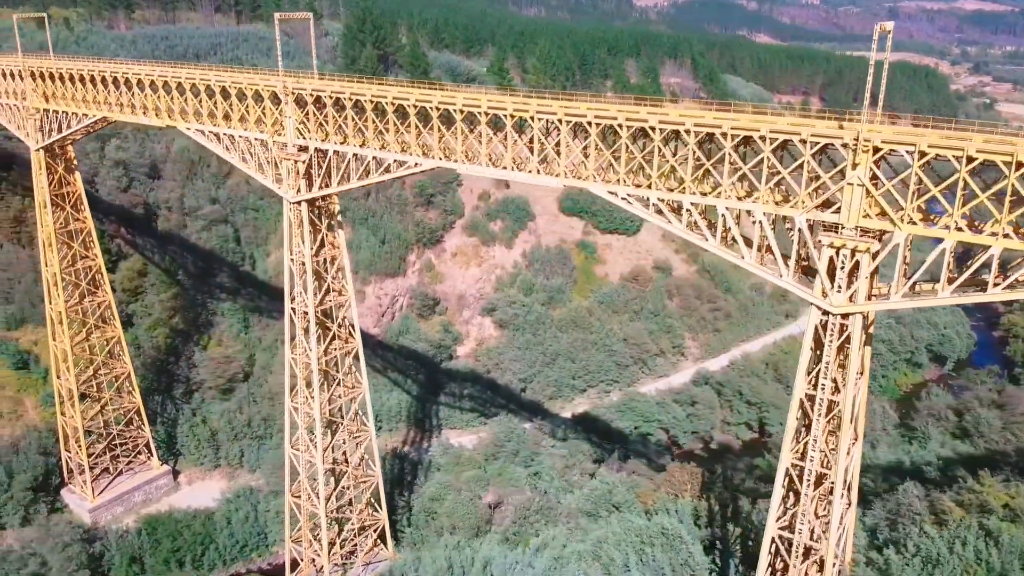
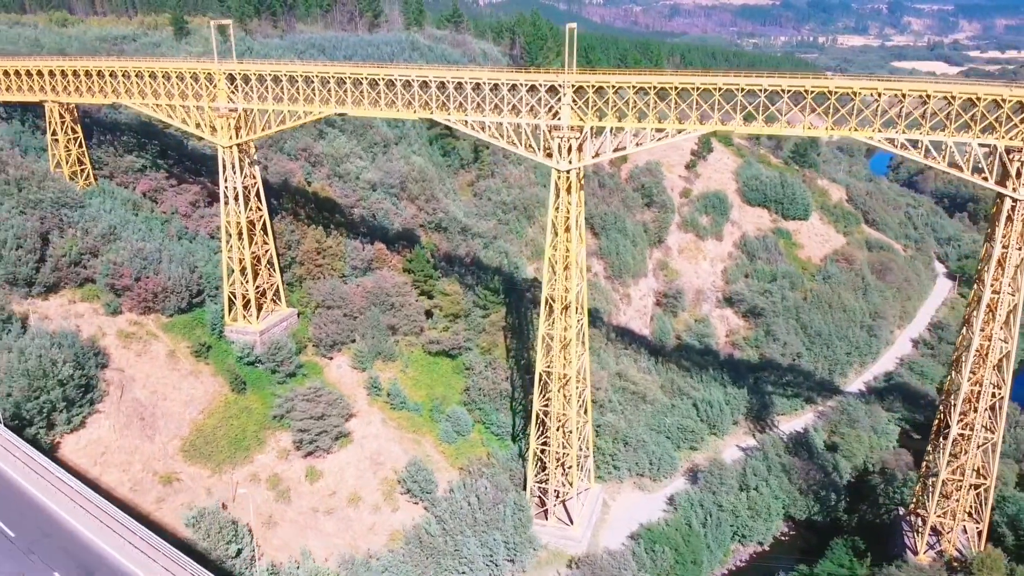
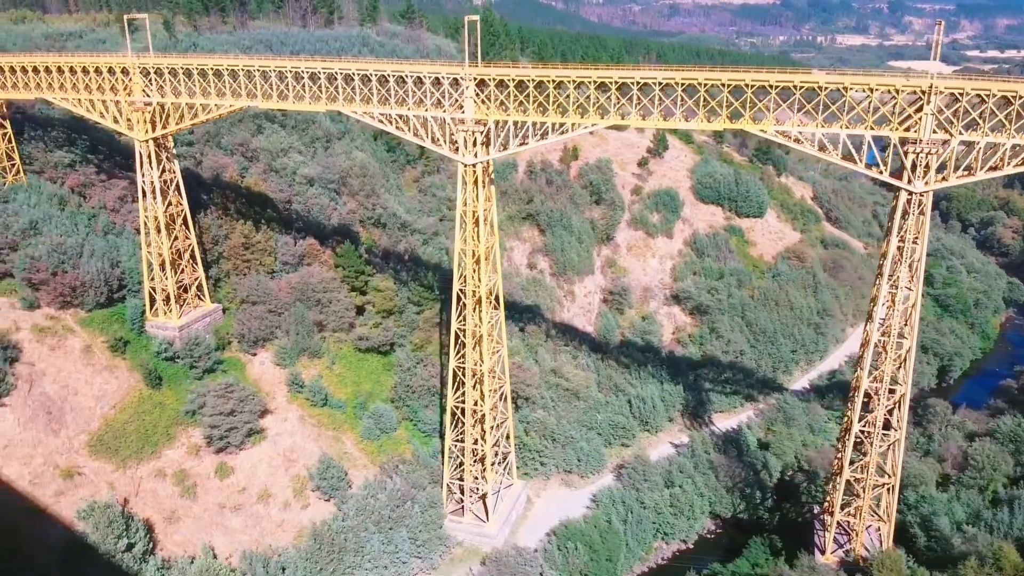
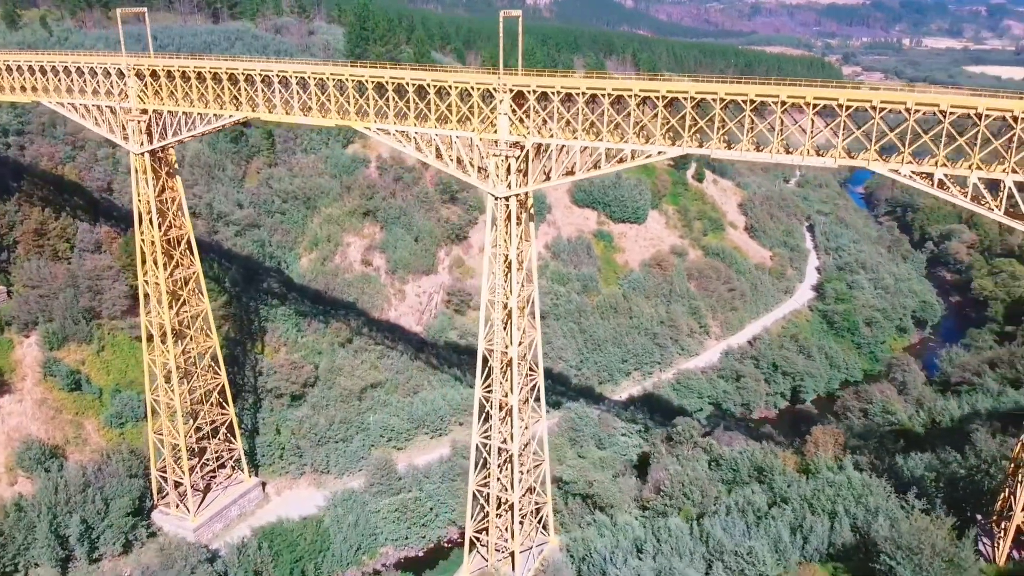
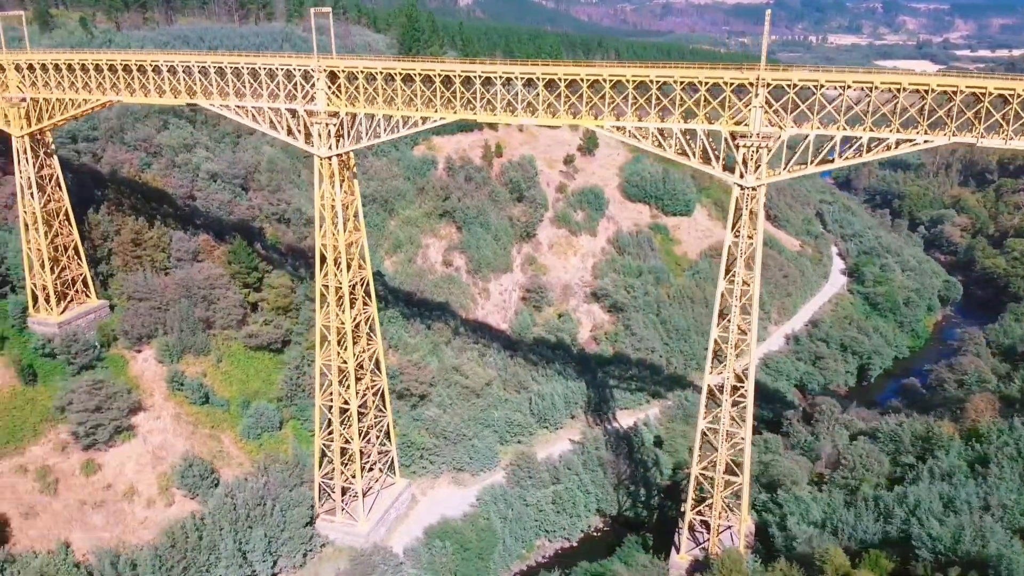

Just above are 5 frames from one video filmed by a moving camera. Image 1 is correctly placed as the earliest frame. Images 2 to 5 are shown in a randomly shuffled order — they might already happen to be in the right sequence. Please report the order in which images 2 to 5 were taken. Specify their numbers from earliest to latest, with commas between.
4, 5, 3, 2
